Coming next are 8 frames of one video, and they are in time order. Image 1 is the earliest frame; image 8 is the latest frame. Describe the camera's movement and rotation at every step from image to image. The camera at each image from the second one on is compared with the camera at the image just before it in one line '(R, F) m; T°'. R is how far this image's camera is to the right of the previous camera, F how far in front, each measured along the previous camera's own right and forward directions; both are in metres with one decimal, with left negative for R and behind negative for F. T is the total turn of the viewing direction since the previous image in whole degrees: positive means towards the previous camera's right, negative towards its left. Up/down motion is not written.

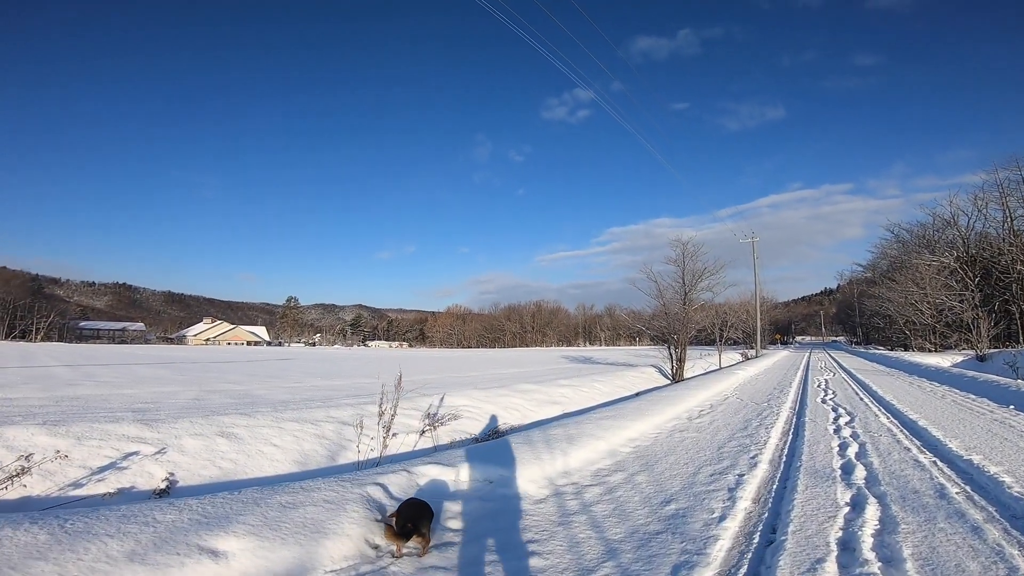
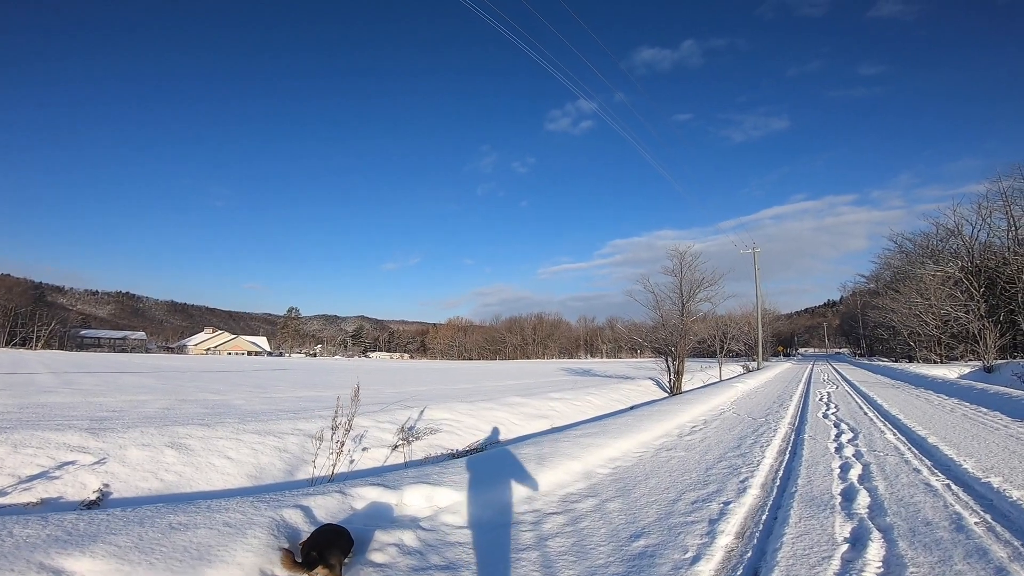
(+0.4, +0.6) m; 0°
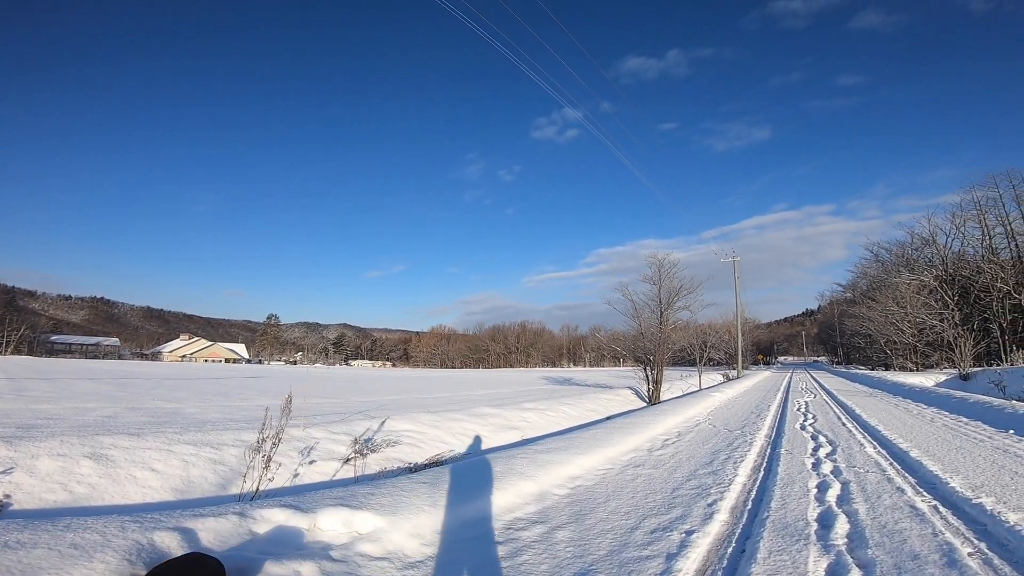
(+0.4, +0.6) m; +2°
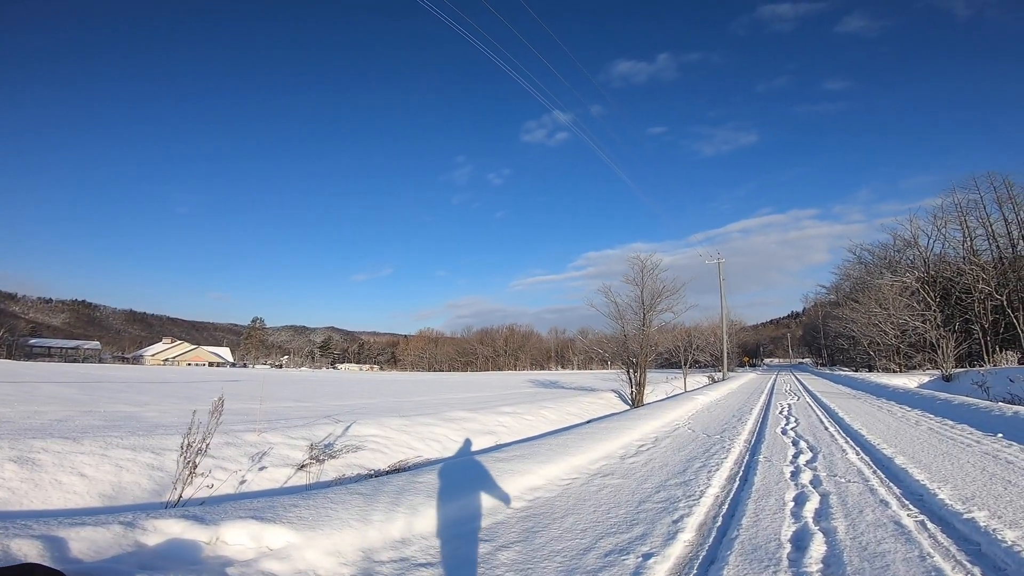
(+0.4, +0.5) m; +1°
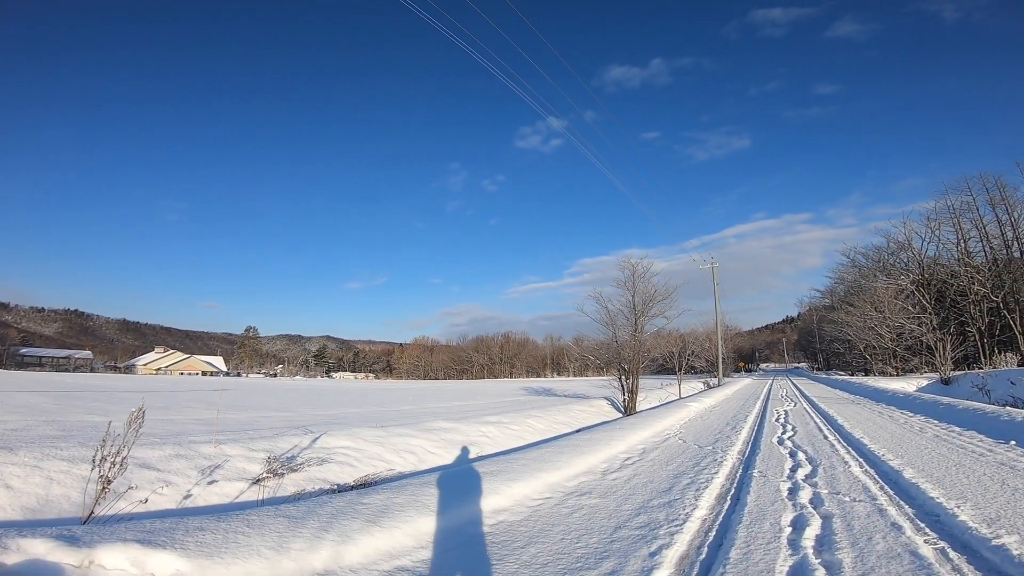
(+0.4, +0.6) m; 0°
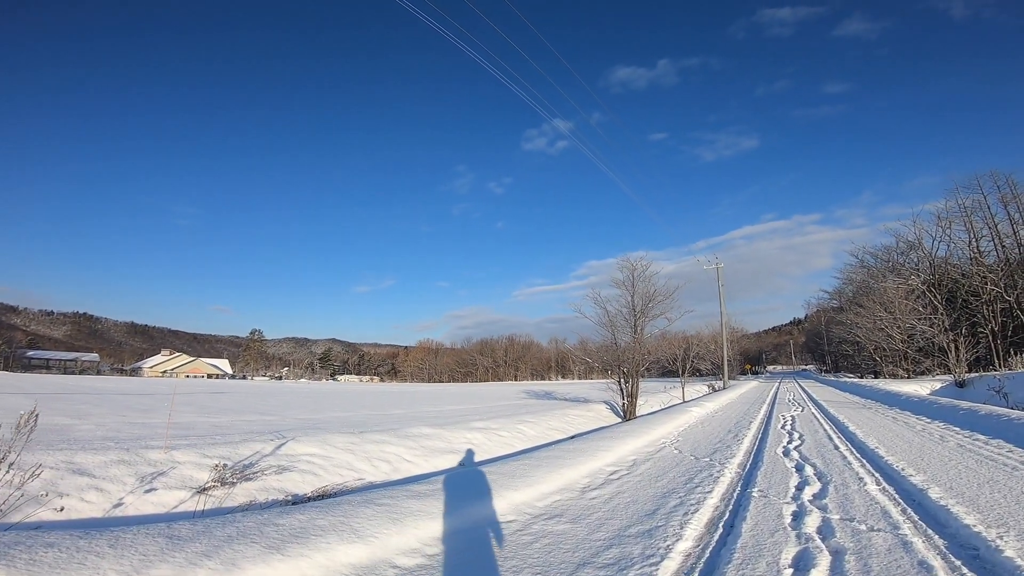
(+0.5, +0.8) m; -1°
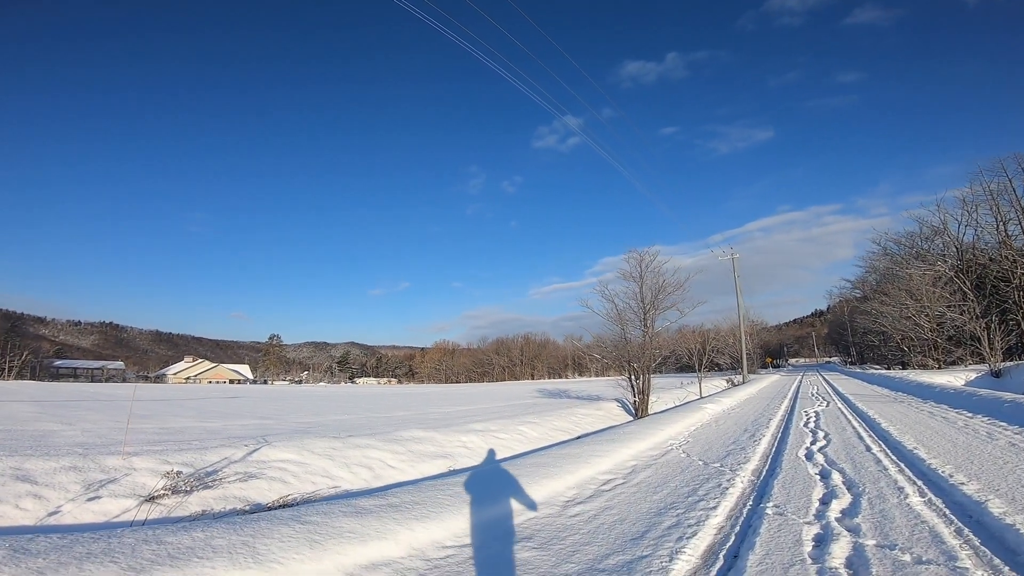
(+0.5, +0.9) m; -2°
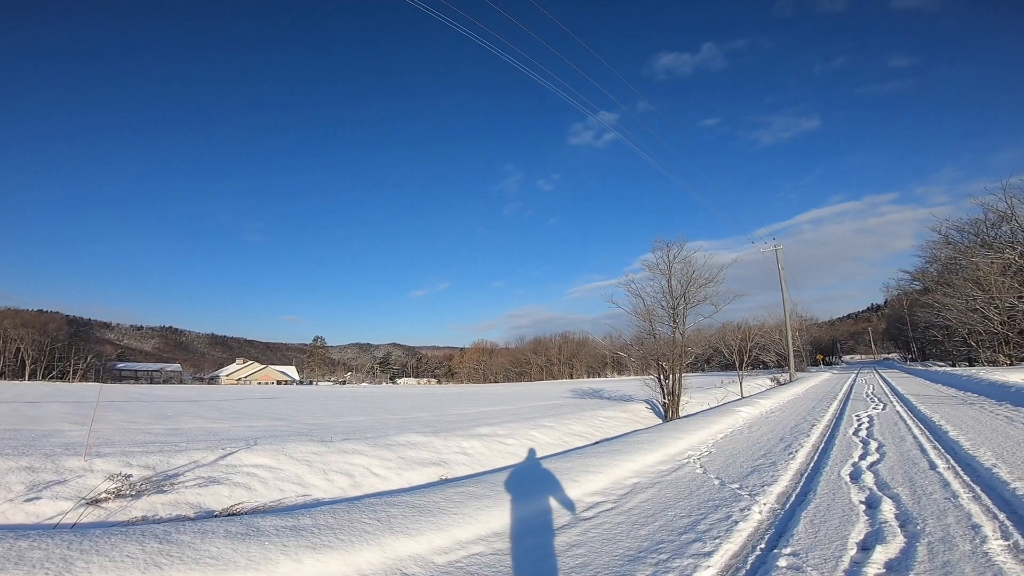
(+0.8, +1.1) m; -4°
